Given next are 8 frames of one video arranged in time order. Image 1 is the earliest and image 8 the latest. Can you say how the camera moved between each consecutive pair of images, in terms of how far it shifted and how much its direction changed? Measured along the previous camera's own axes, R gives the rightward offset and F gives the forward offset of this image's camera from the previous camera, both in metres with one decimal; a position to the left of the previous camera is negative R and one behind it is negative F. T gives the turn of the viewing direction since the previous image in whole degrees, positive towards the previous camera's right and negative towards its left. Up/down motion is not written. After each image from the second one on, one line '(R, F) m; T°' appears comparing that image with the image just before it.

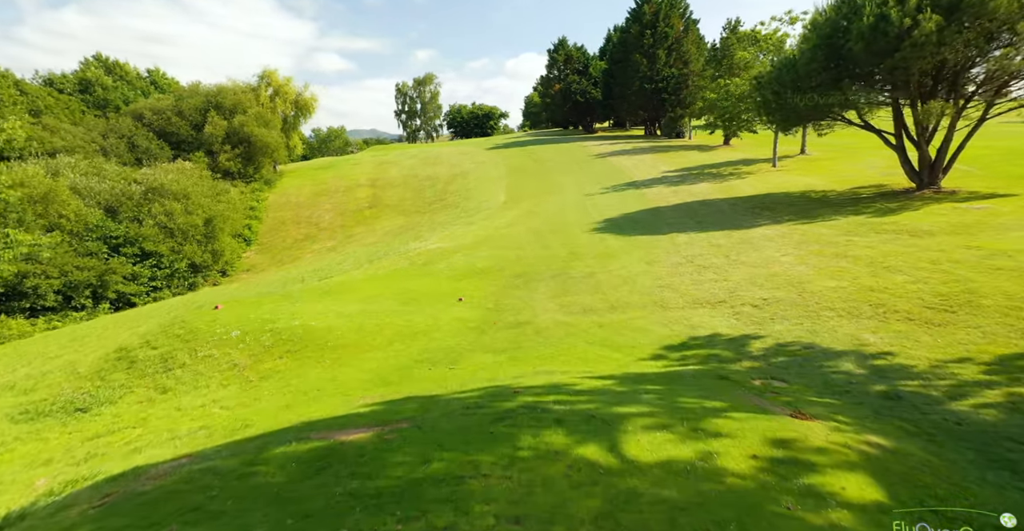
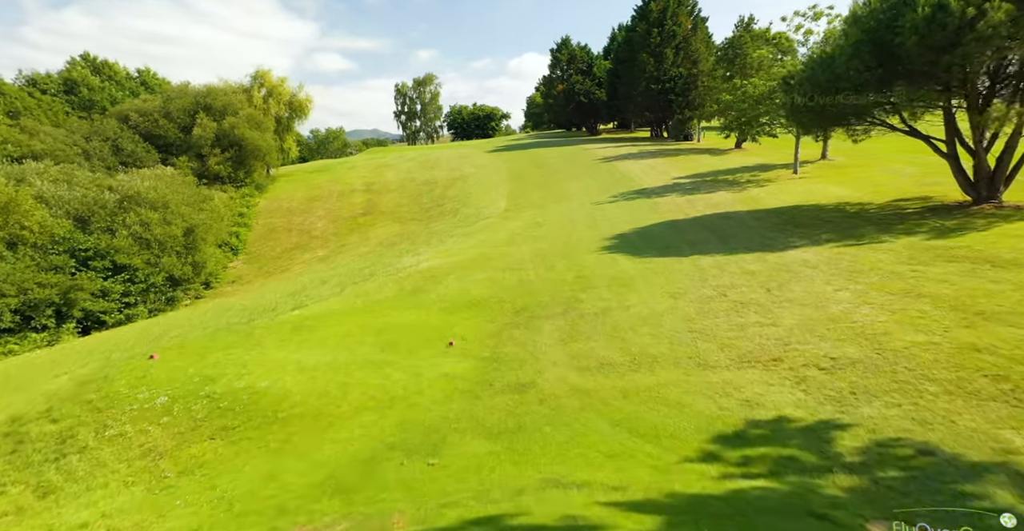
(0.0, +1.7) m; 0°
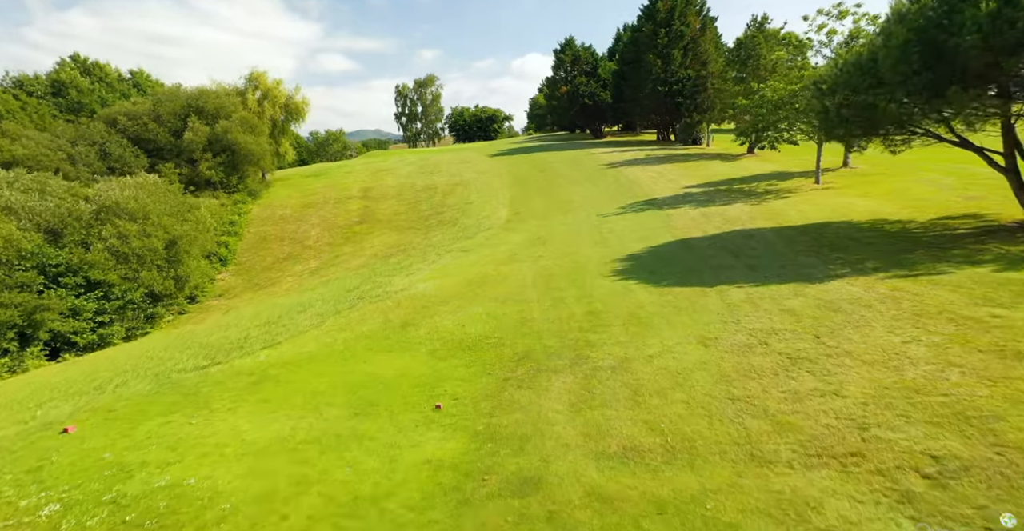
(0.0, +1.5) m; 0°
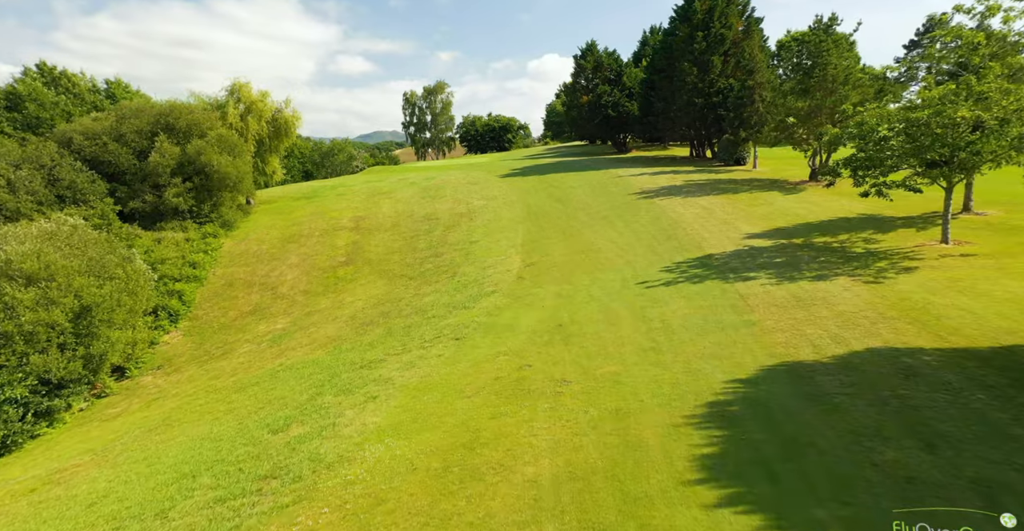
(+0.1, +5.8) m; -2°
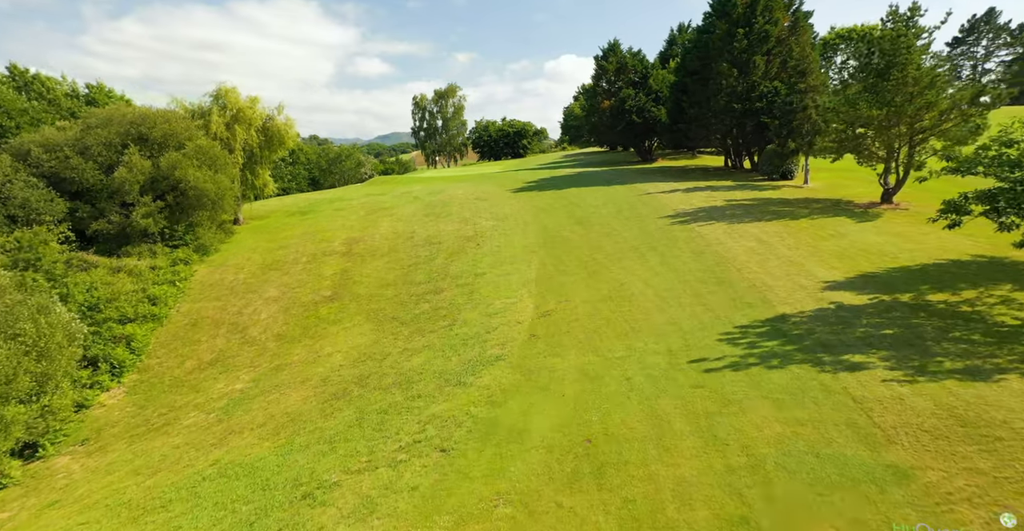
(+0.1, +4.6) m; -2°
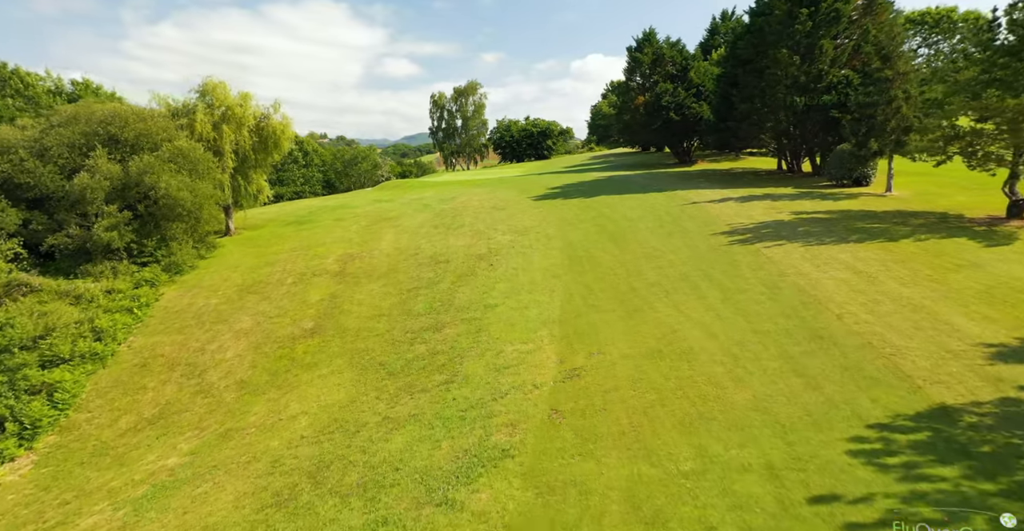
(+0.2, +4.9) m; -2°
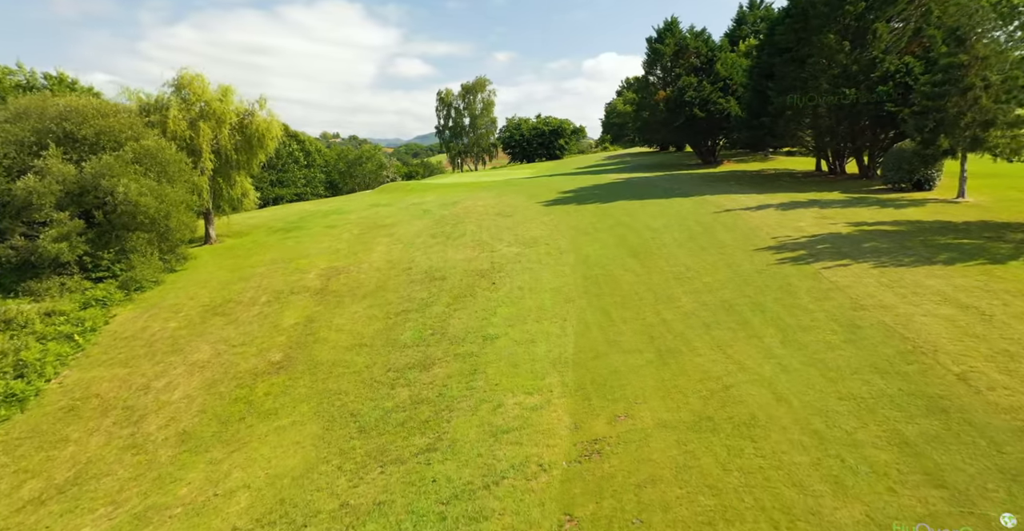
(+0.2, +3.7) m; -1°
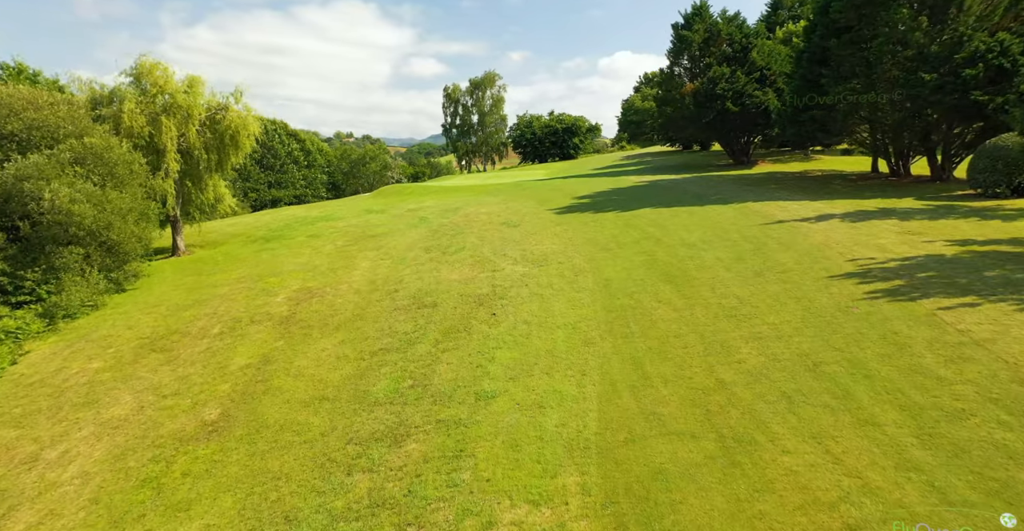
(+0.3, +4.5) m; -1°
